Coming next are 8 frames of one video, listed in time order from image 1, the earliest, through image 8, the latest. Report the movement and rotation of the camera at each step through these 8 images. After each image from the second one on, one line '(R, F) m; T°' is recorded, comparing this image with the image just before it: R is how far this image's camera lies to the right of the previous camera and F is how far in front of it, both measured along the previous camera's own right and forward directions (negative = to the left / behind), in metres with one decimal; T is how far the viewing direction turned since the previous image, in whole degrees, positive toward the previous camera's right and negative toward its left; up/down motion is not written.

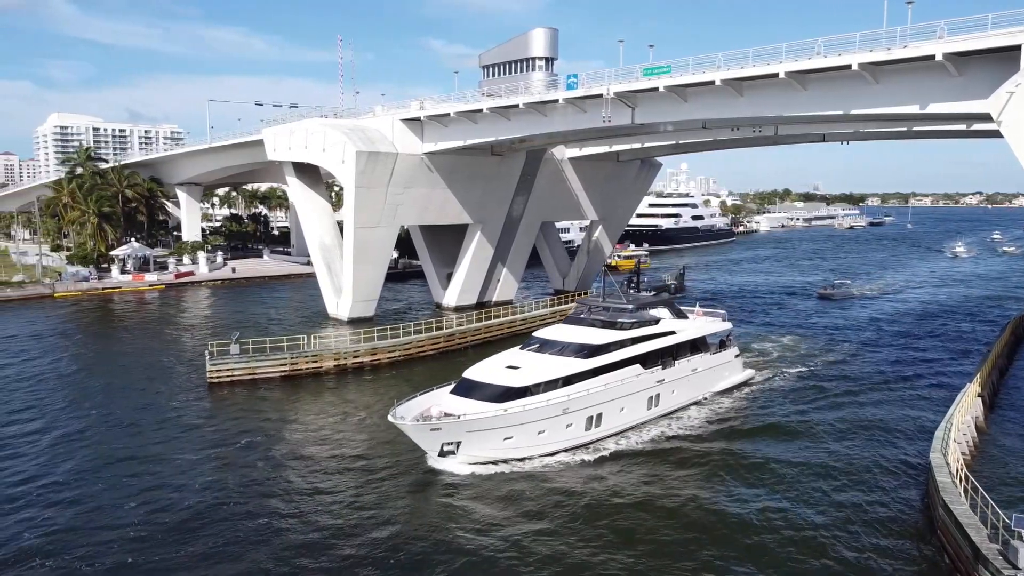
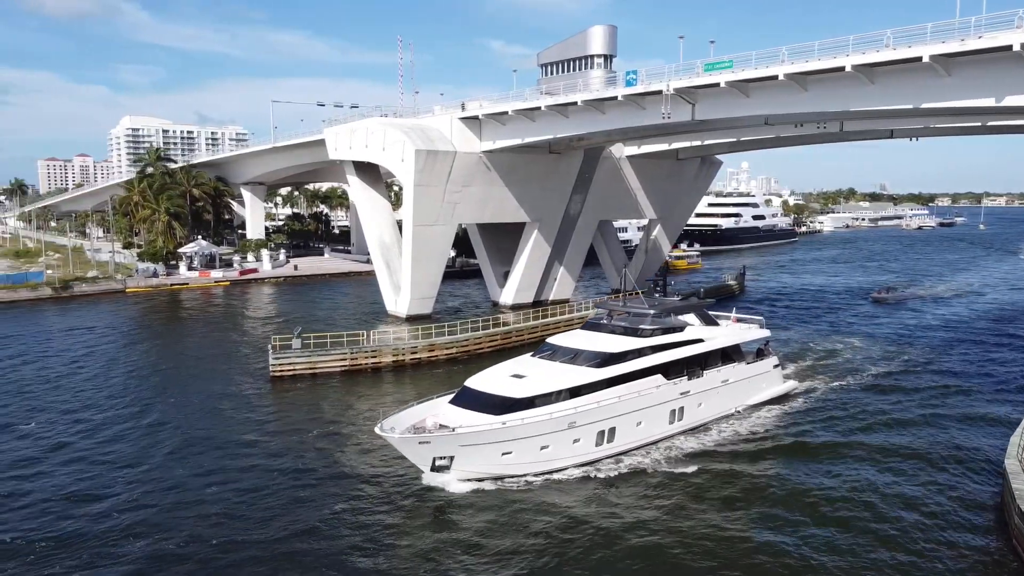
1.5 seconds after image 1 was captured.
(+0.4, +0.5) m; -4°
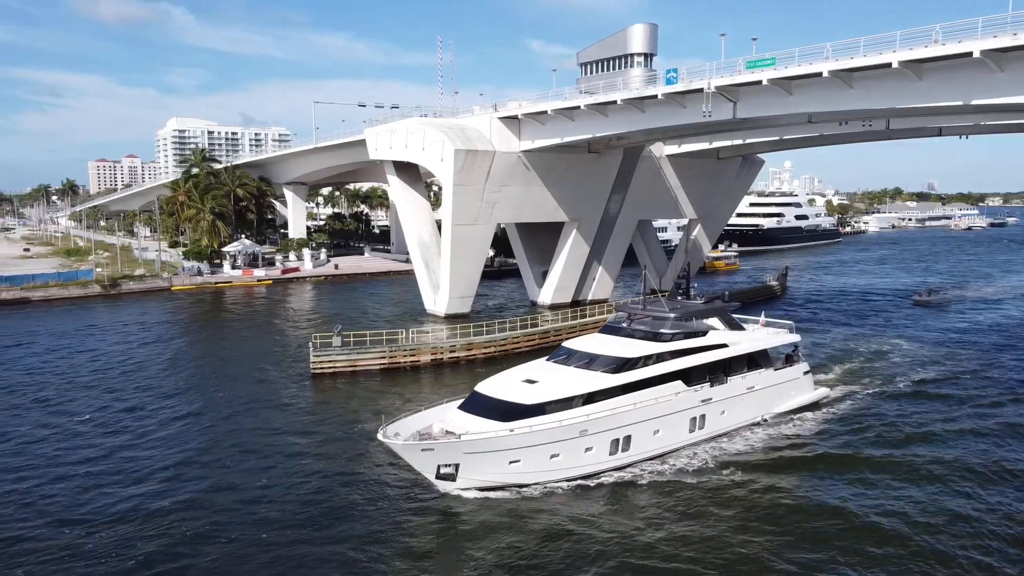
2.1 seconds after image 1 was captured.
(+0.4, +0.4) m; -3°
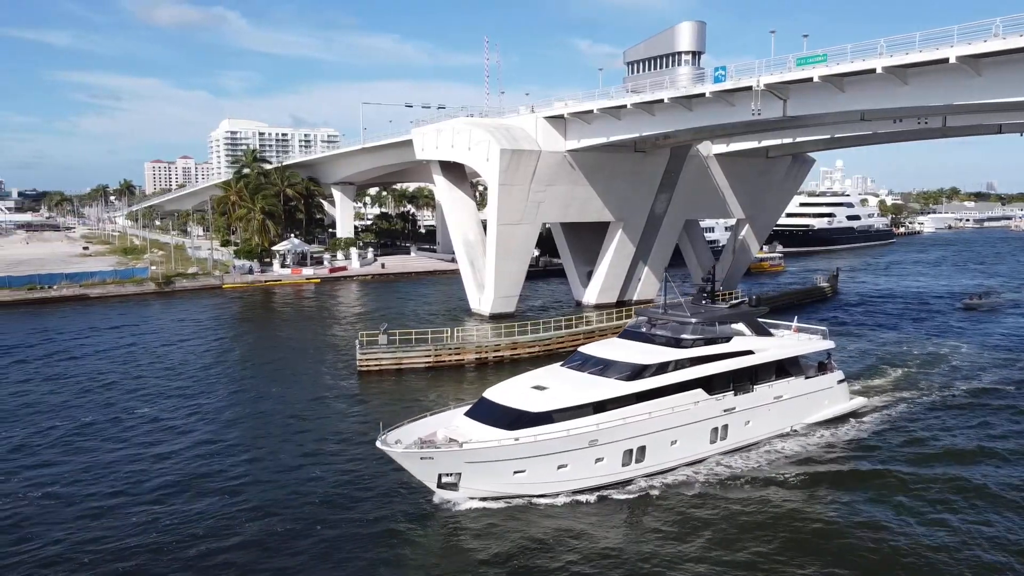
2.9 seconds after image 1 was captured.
(+0.6, +0.5) m; -3°
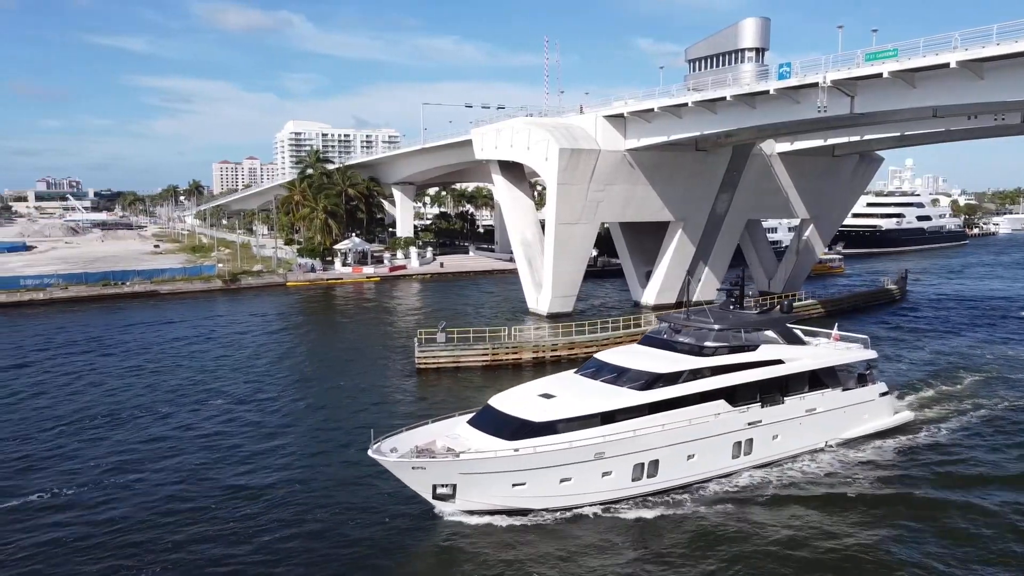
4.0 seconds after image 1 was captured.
(+0.8, +0.6) m; -4°
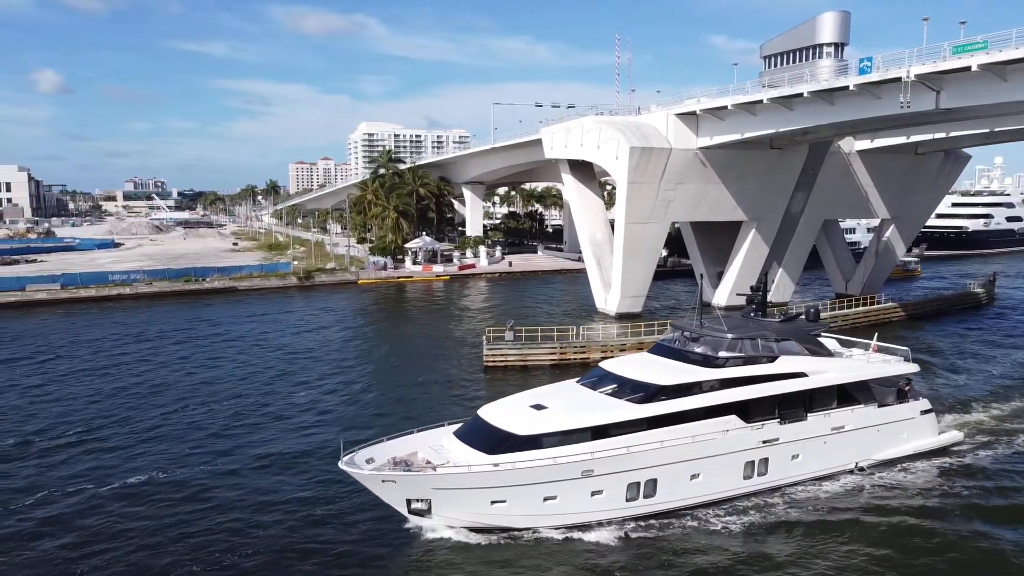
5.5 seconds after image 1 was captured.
(+1.1, +0.7) m; -5°
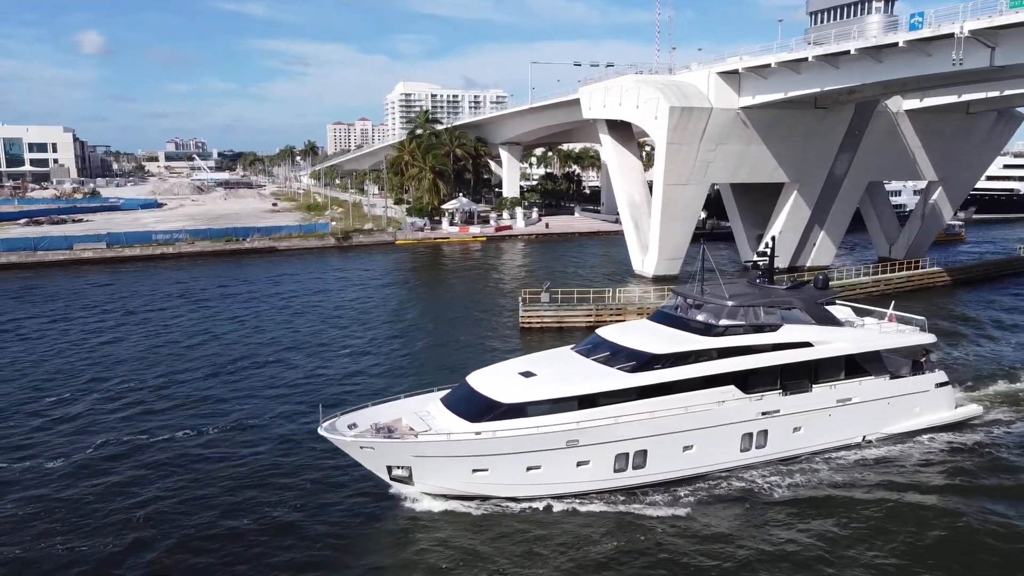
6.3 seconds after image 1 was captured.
(+0.7, +0.3) m; -3°
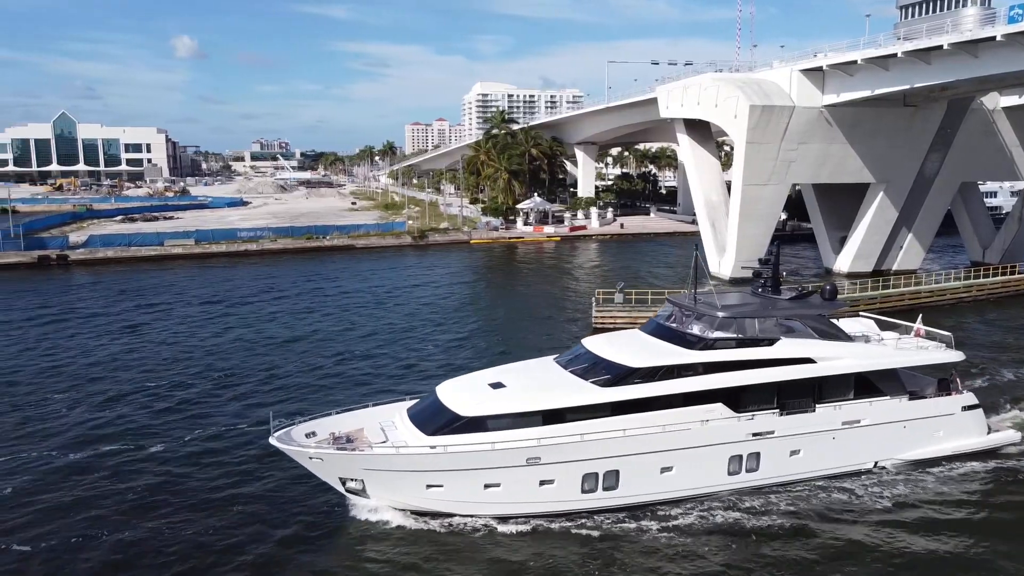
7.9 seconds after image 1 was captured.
(+1.4, +0.5) m; -5°
